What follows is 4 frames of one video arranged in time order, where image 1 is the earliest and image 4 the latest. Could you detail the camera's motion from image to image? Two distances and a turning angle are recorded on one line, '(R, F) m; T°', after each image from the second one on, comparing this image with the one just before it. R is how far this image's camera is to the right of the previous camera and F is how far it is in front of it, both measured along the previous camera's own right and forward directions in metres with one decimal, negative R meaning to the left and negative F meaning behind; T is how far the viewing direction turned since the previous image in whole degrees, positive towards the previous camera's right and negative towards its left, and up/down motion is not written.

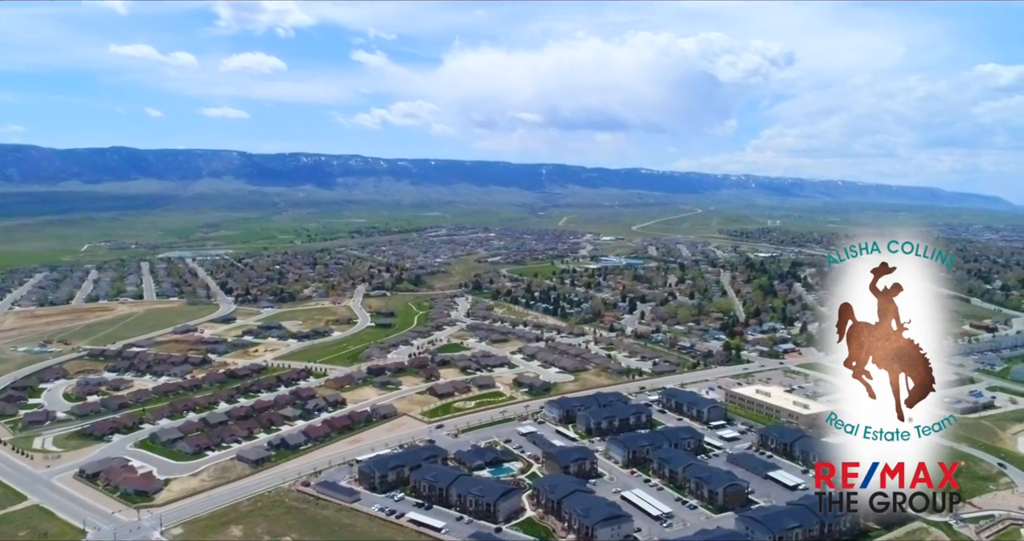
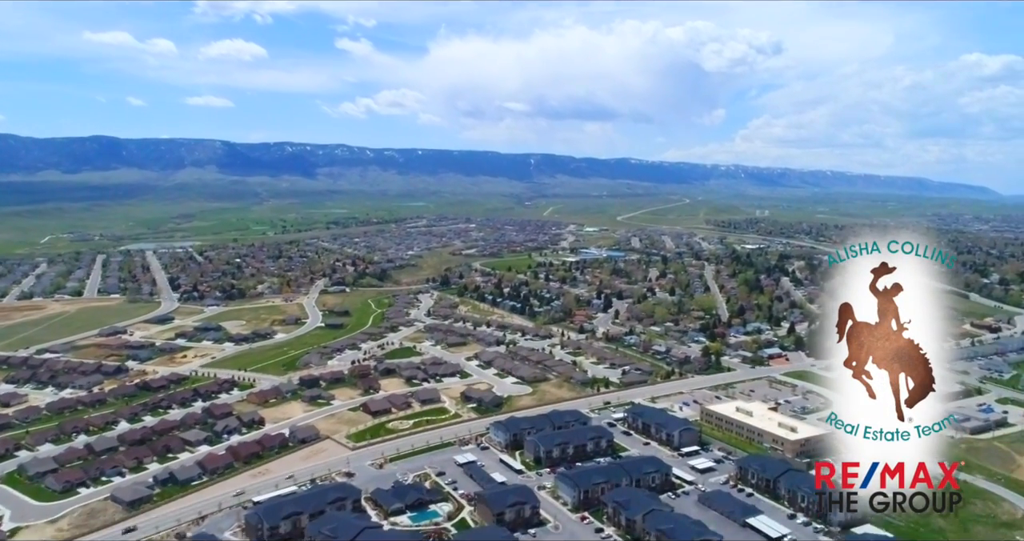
(+2.1, +5.0) m; +1°
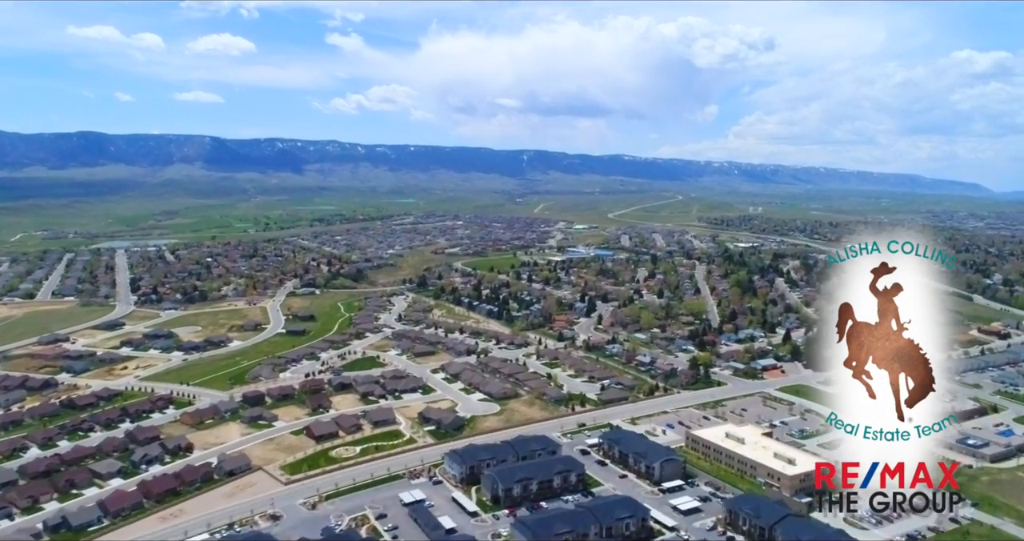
(+1.3, +3.8) m; 0°
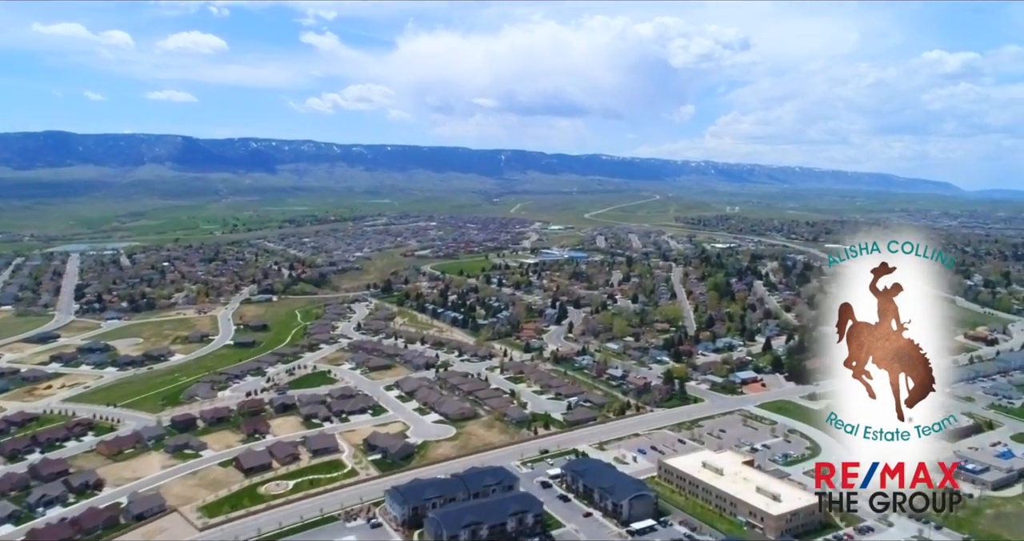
(+1.0, +3.0) m; +2°
